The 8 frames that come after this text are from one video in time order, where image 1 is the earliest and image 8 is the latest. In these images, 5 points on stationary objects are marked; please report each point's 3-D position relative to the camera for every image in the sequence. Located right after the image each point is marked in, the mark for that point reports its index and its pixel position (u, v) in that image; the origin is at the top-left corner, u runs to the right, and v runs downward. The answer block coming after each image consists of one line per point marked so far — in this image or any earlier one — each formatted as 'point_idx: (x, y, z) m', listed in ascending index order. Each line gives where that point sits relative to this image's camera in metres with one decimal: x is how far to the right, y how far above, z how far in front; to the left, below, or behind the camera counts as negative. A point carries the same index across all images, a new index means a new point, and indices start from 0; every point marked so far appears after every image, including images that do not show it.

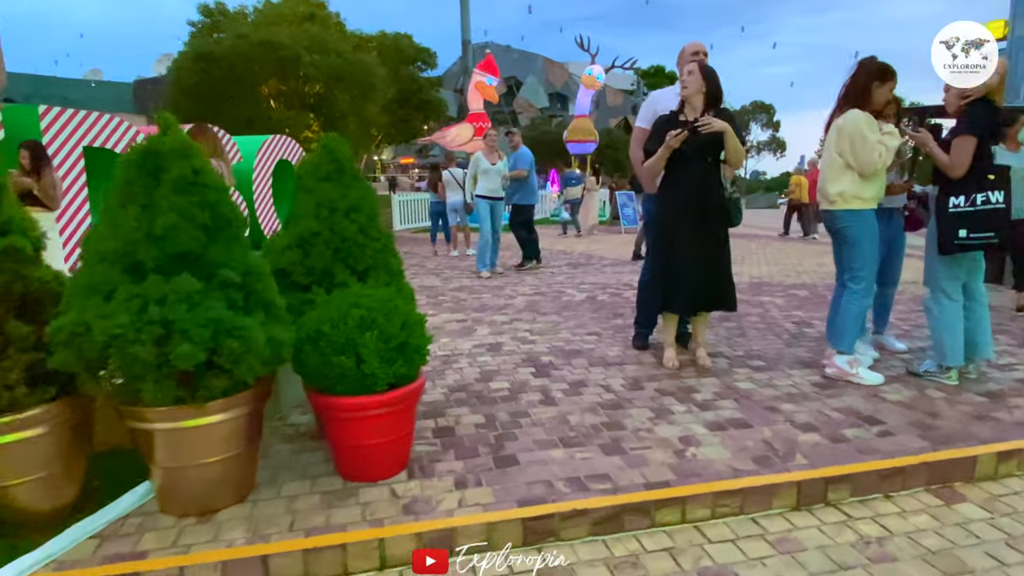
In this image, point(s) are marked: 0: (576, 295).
0: (+0.9, -0.1, +7.6) m
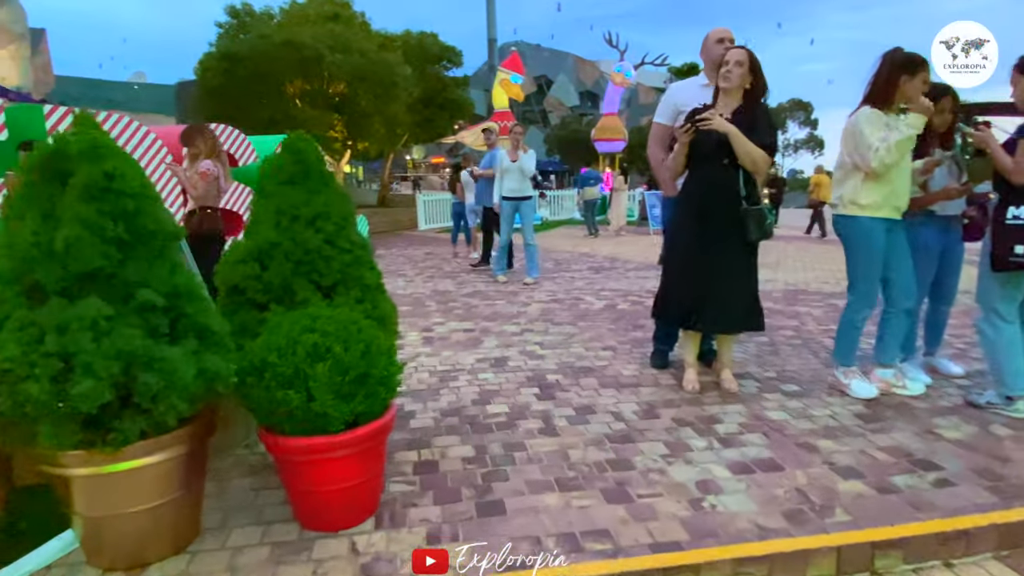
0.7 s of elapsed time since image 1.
0: (+1.1, -0.2, +7.2) m
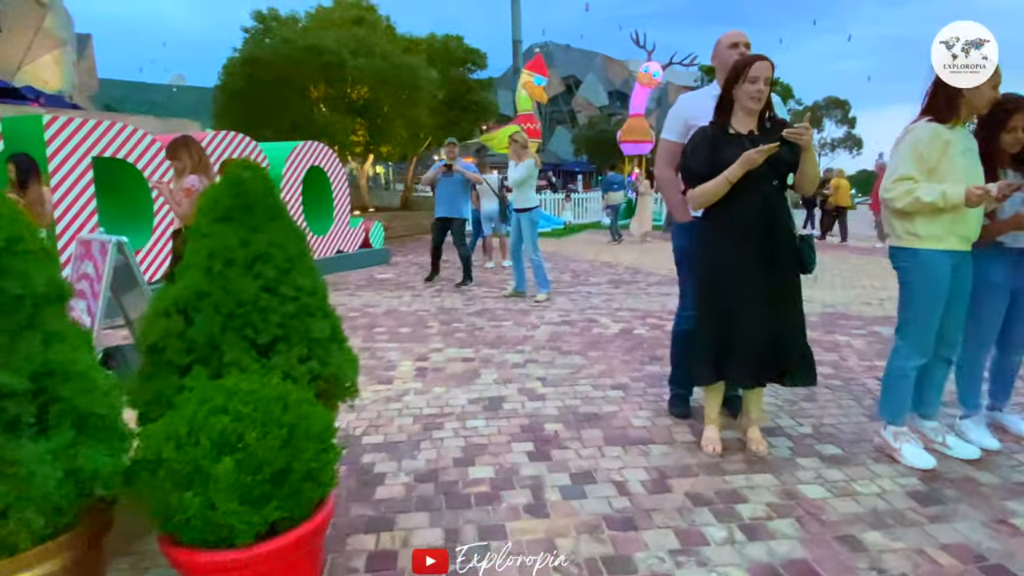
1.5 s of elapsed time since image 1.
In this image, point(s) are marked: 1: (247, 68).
0: (+1.2, -0.5, +6.6) m
1: (-8.3, +6.9, +17.2) m
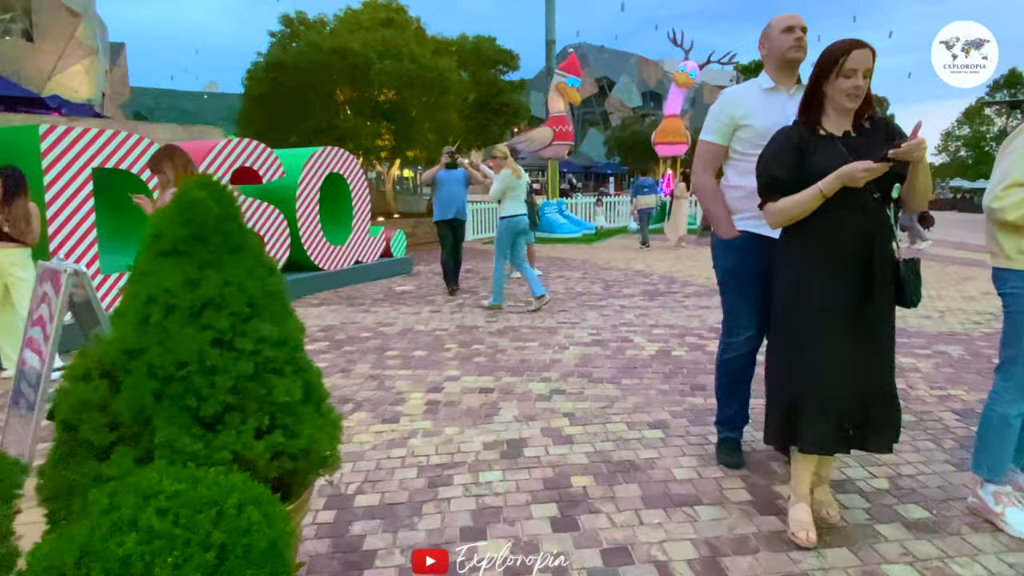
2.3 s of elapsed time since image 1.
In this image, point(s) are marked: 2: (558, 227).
0: (+1.5, -0.6, +6.0) m
1: (-7.5, +6.7, +17.1) m
2: (+1.6, +2.1, +18.8) m
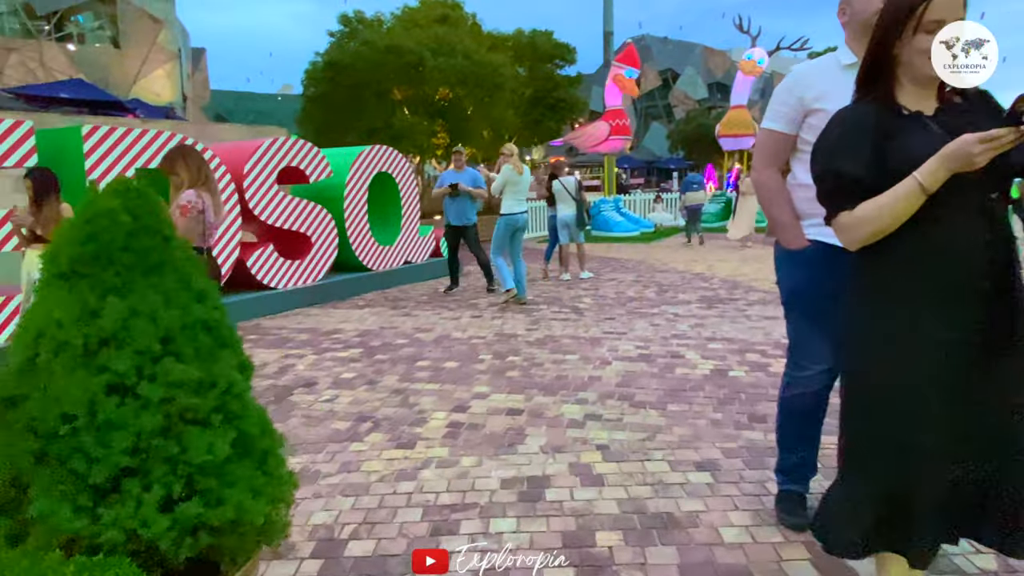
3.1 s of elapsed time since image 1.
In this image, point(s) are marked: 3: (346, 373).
0: (+1.9, -0.8, +5.4) m
1: (-5.8, +6.8, +17.3) m
2: (+3.4, +2.1, +18.1) m
3: (-1.7, -0.9, +5.6) m
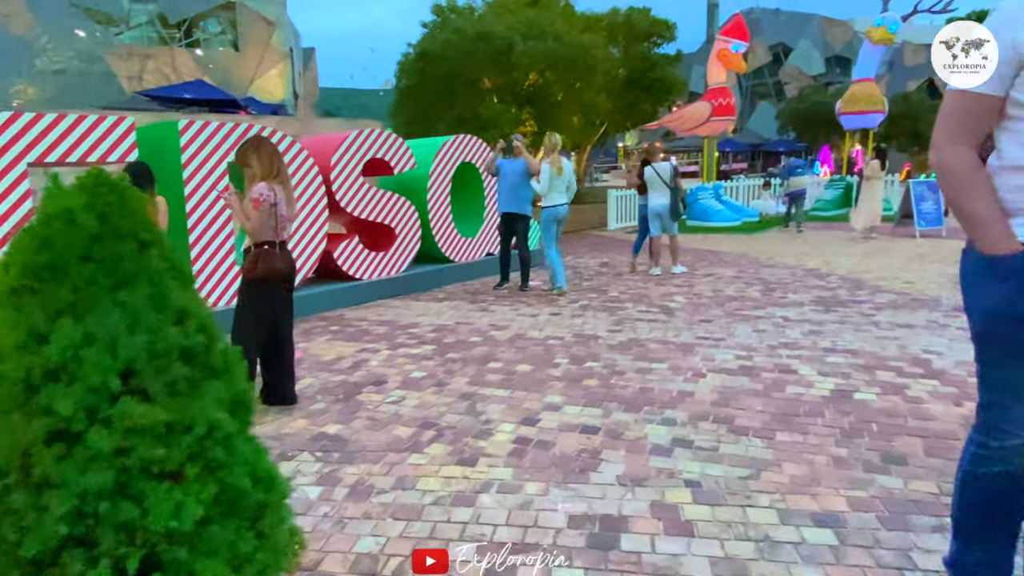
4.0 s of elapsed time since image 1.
0: (+2.6, -0.8, +4.6) m
1: (-2.9, +7.2, +17.4) m
2: (+6.2, +2.3, +16.8) m
3: (-1.0, -0.8, +5.4) m
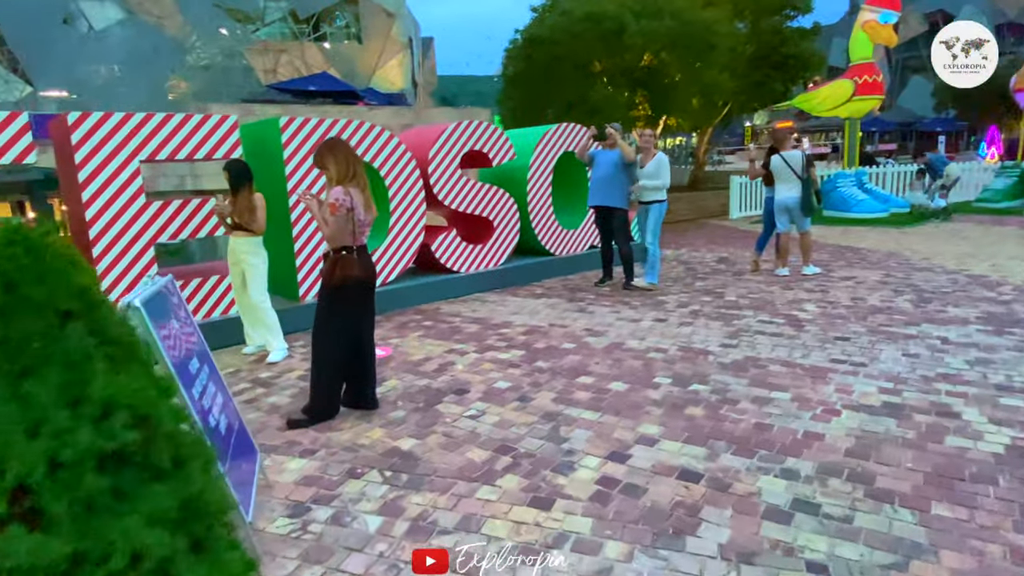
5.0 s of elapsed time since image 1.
0: (+3.2, -1.0, +3.6) m
1: (+0.6, +7.4, +17.0) m
2: (+9.2, +2.1, +14.8) m
3: (-0.1, -0.9, +5.1) m
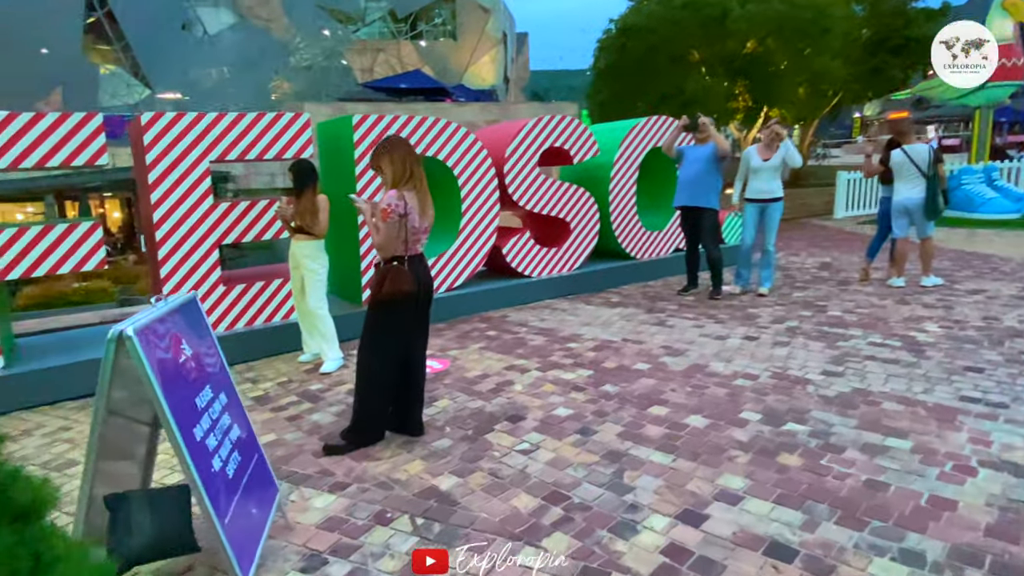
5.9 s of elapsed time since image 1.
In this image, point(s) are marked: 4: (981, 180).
0: (+3.4, -1.3, +2.7) m
1: (+3.2, +7.3, +16.2) m
2: (+11.2, +1.7, +12.8) m
3: (+0.4, -1.0, +4.6) m
4: (+11.6, +2.3, +13.3) m
